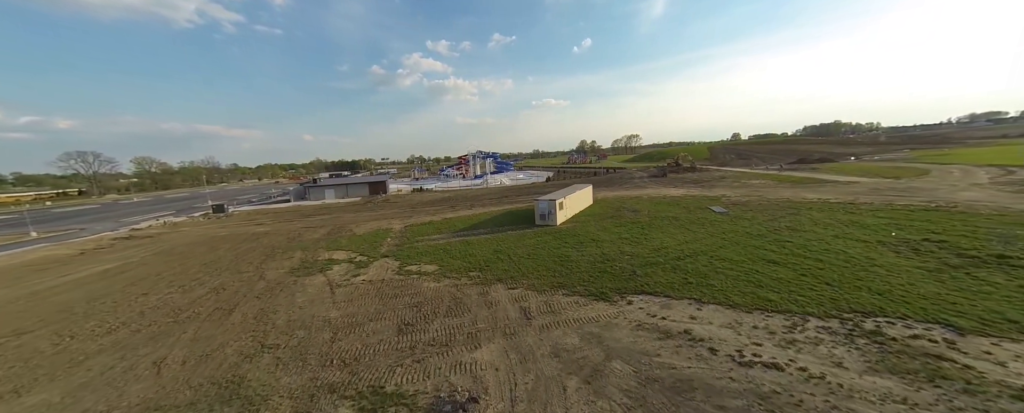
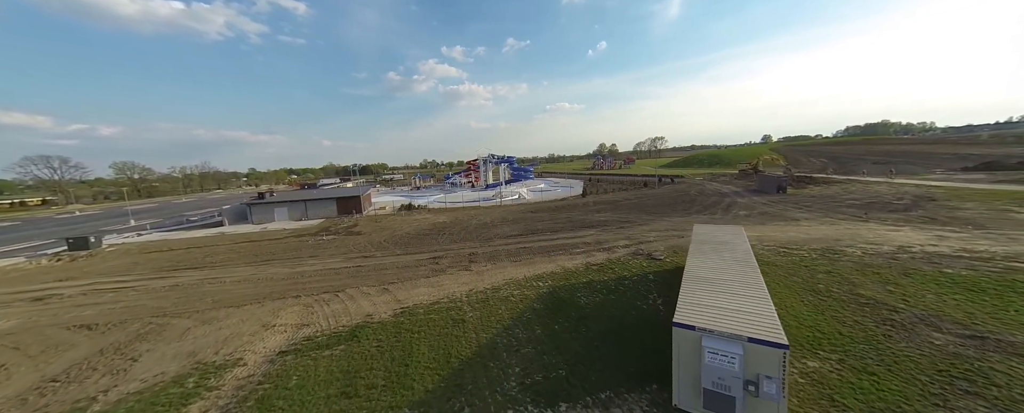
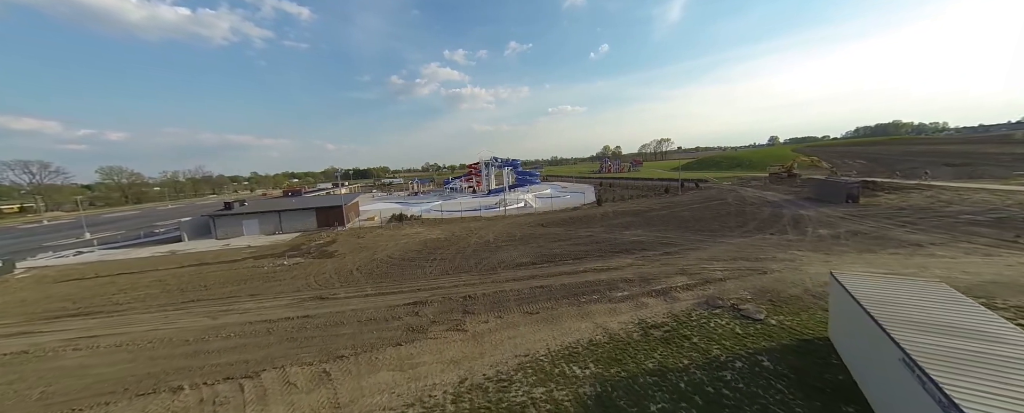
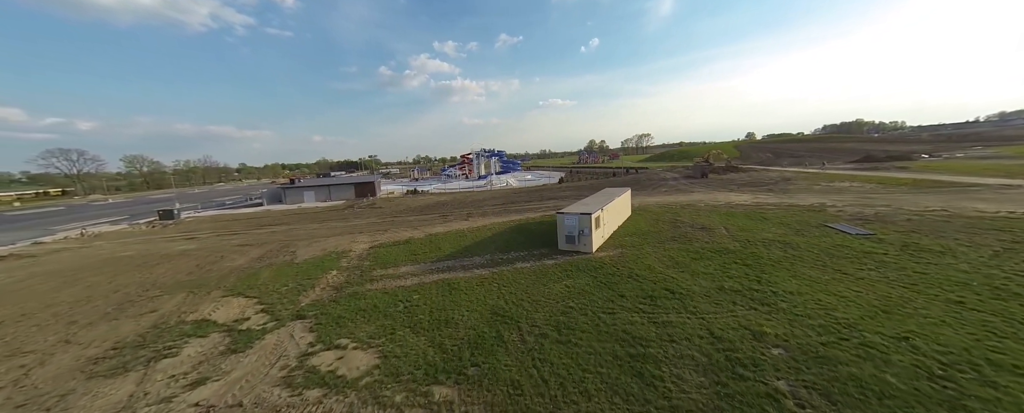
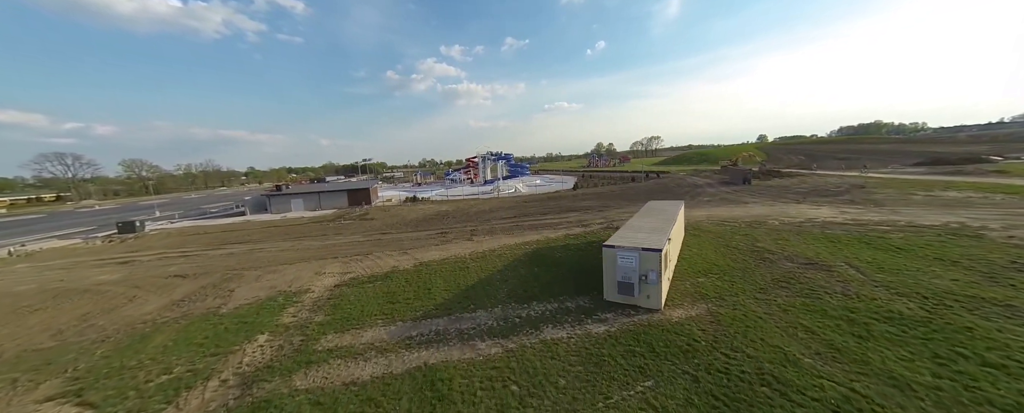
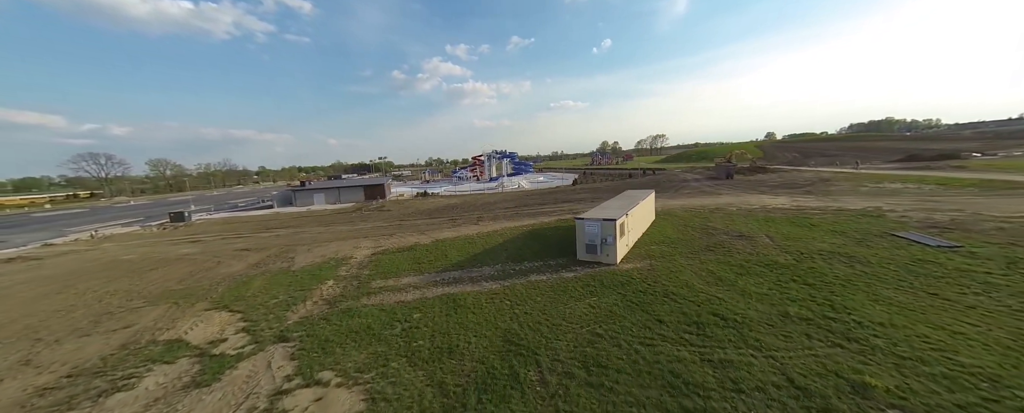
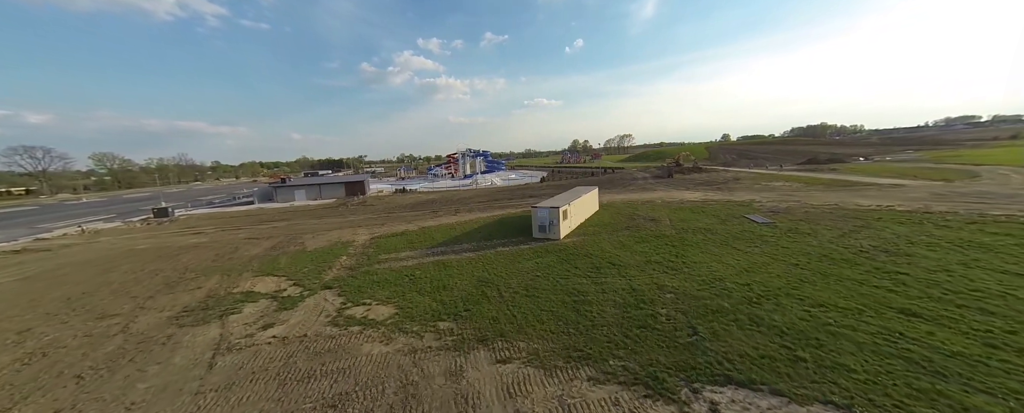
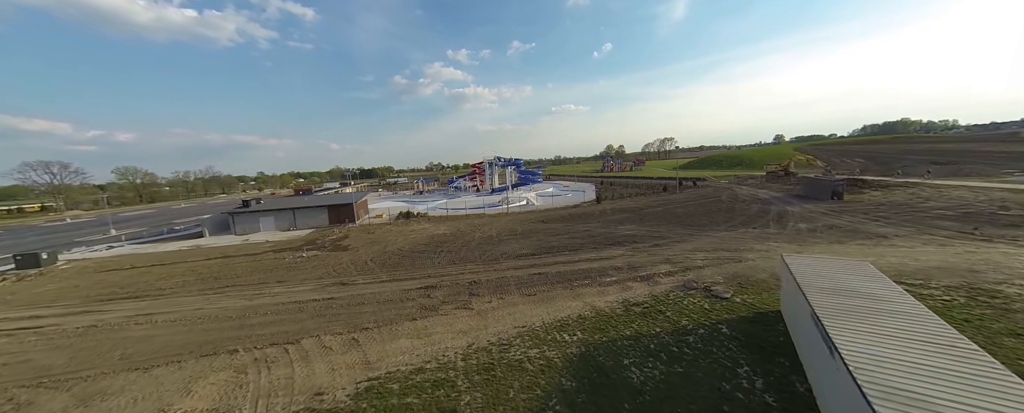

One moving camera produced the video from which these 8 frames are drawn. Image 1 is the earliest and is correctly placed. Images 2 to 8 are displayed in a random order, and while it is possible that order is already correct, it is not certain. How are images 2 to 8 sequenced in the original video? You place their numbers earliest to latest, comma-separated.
7, 4, 6, 5, 2, 8, 3
